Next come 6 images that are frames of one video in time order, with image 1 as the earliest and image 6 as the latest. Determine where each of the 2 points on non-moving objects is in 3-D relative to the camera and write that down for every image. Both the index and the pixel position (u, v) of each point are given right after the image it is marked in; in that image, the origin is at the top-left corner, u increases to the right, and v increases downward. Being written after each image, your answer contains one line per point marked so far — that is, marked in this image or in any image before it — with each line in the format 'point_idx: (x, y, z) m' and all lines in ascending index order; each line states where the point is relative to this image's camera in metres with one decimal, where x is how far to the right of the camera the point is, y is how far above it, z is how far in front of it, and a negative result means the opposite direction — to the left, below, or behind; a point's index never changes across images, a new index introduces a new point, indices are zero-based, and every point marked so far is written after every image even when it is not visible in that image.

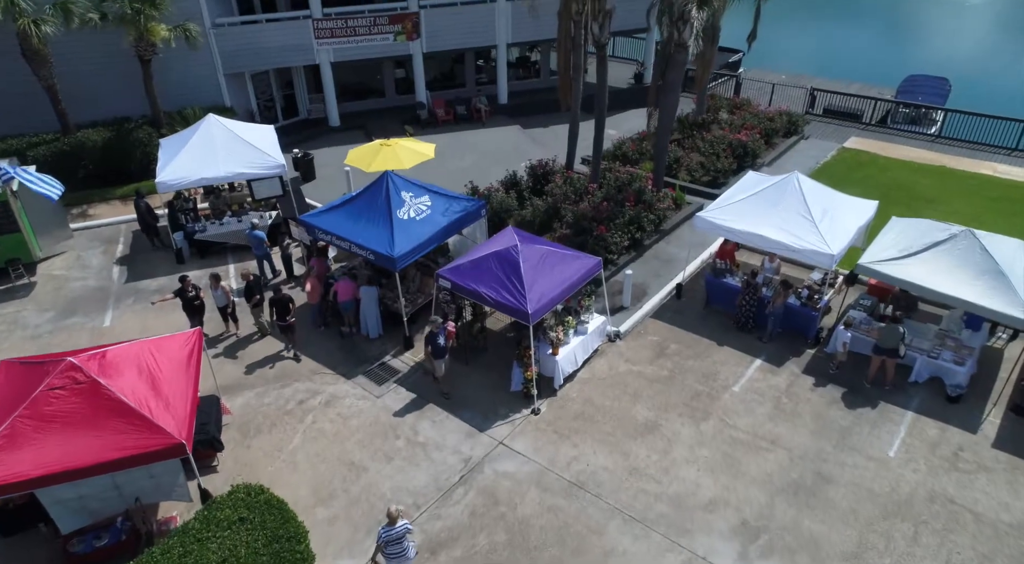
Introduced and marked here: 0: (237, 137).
0: (-7.0, +3.7, +17.1) m
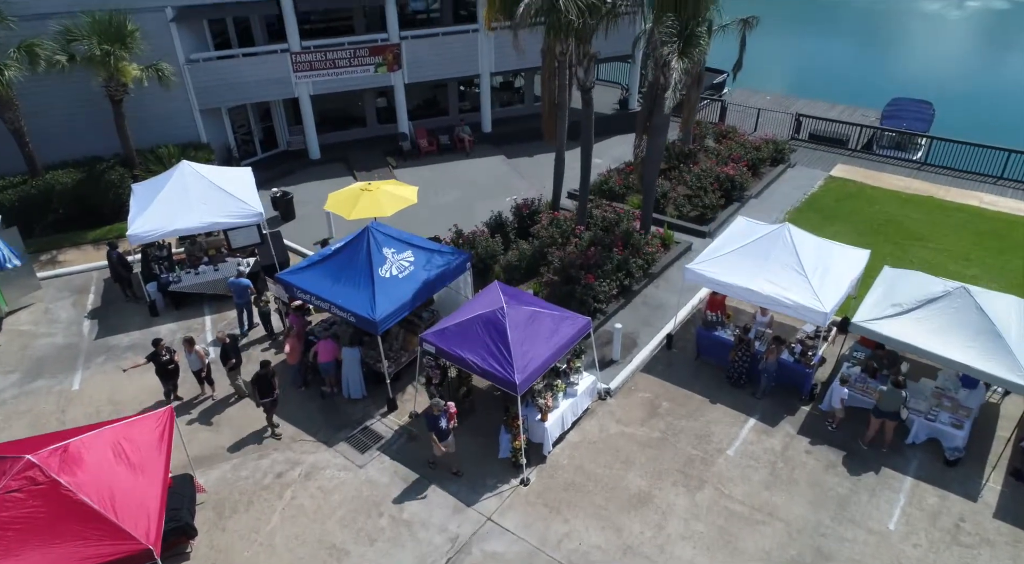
0: (-7.4, +2.4, +16.5) m
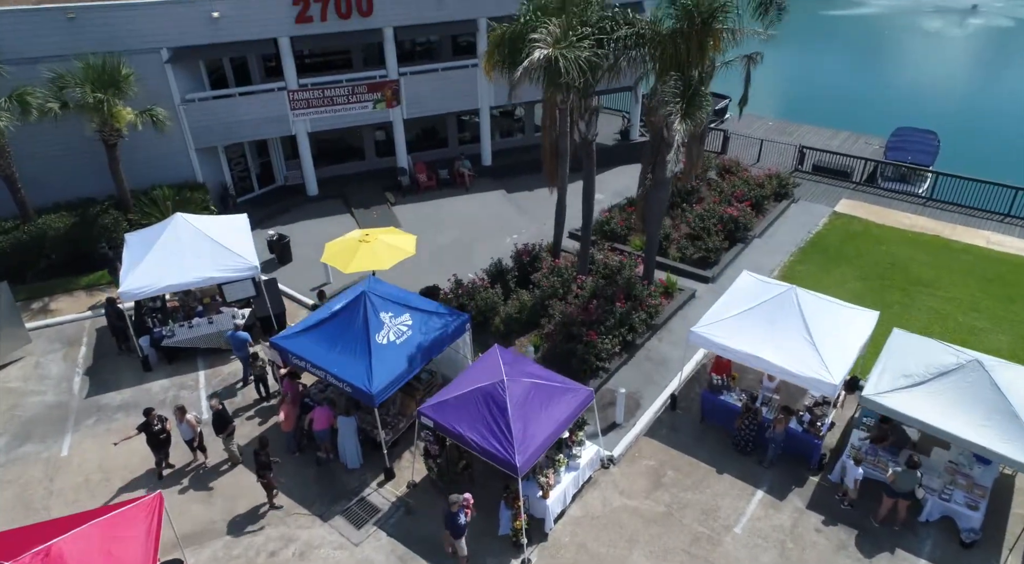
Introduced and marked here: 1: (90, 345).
0: (-7.4, +1.1, +16.2) m
1: (-10.7, -1.6, +17.0) m
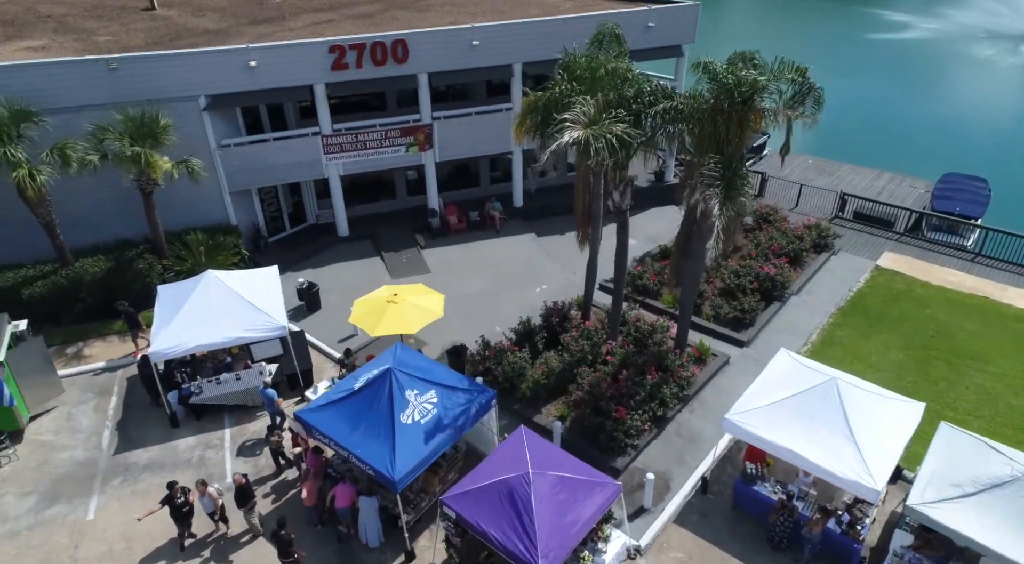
0: (-6.7, -0.3, +16.2) m
1: (-10.0, -2.9, +17.1) m
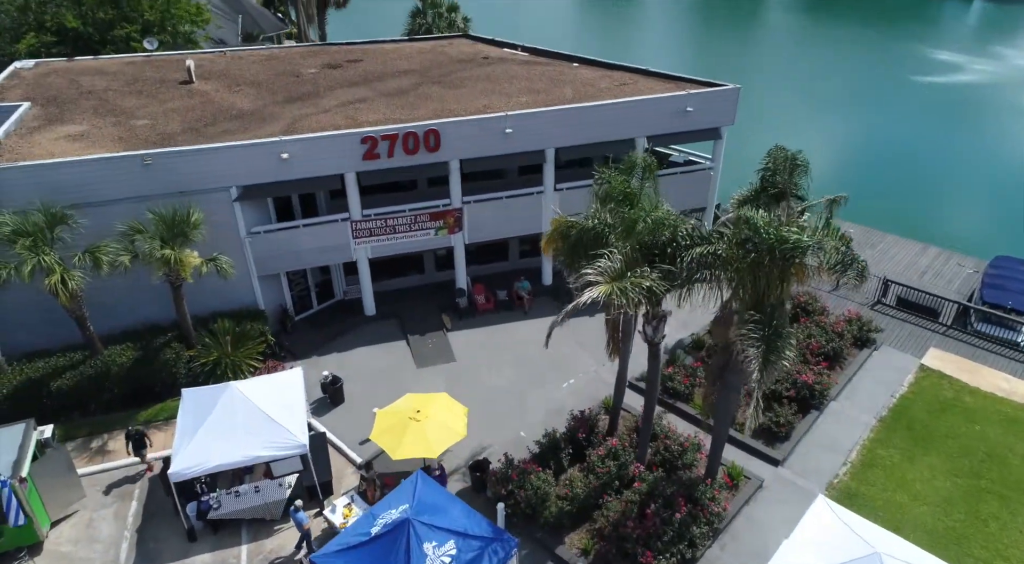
0: (-6.1, -3.0, +16.0) m
1: (-9.4, -5.6, +17.0) m
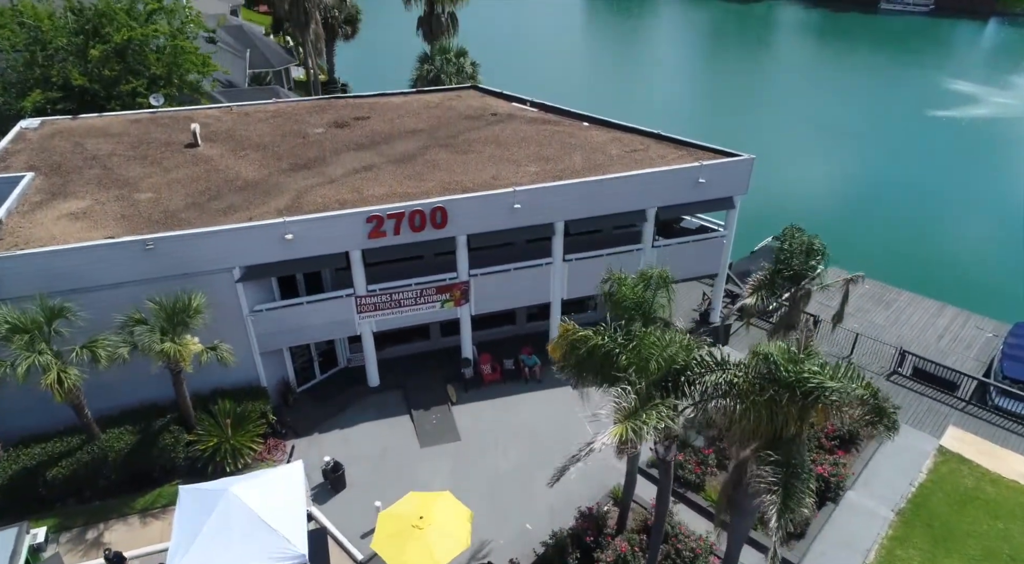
0: (-5.9, -5.4, +15.5) m
1: (-9.3, -7.9, +16.6) m
